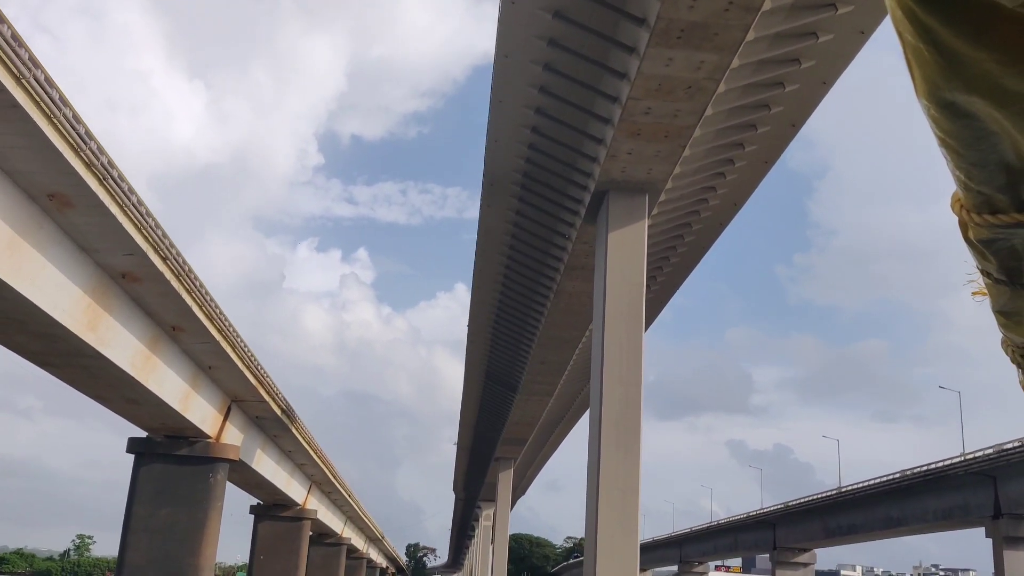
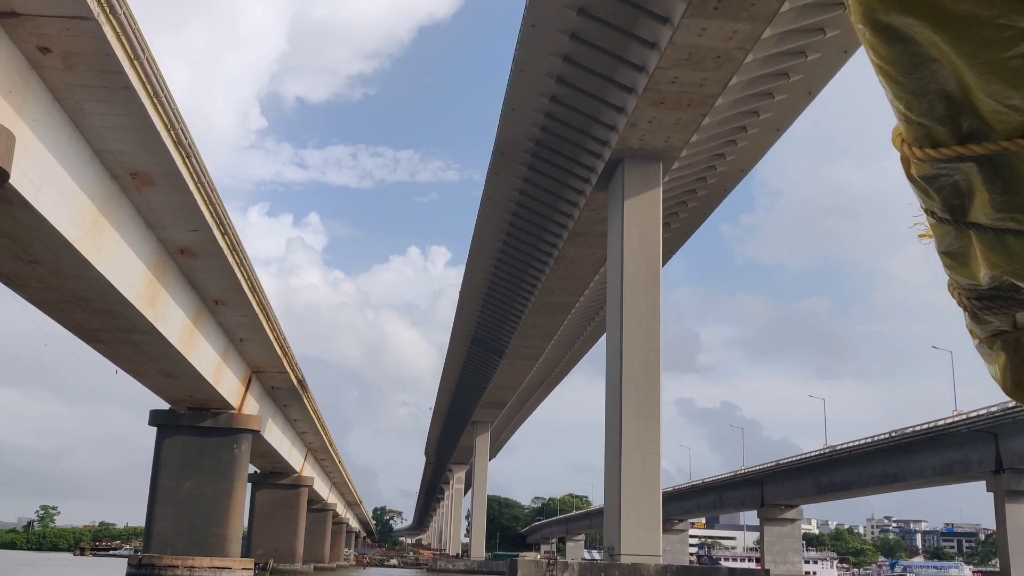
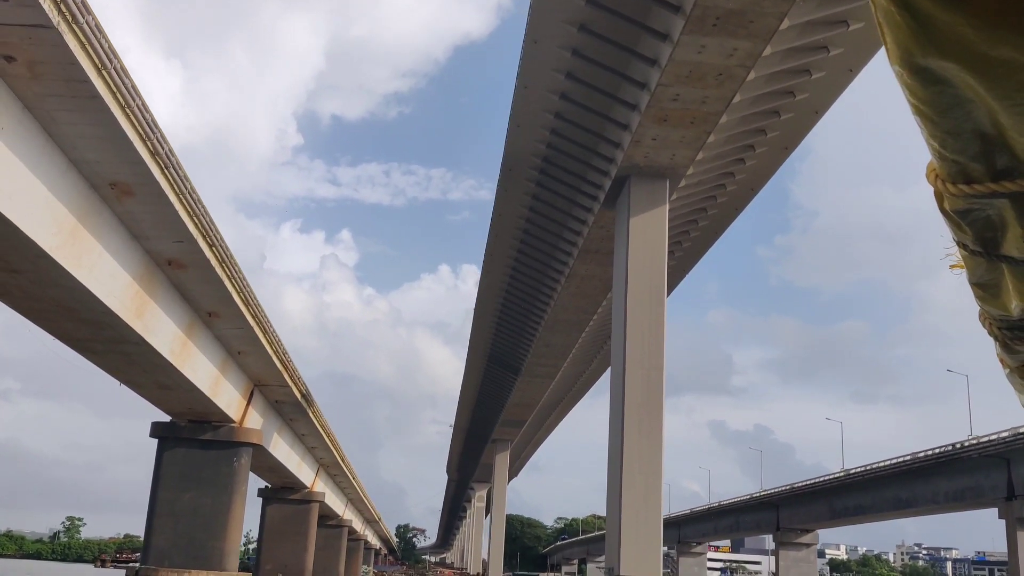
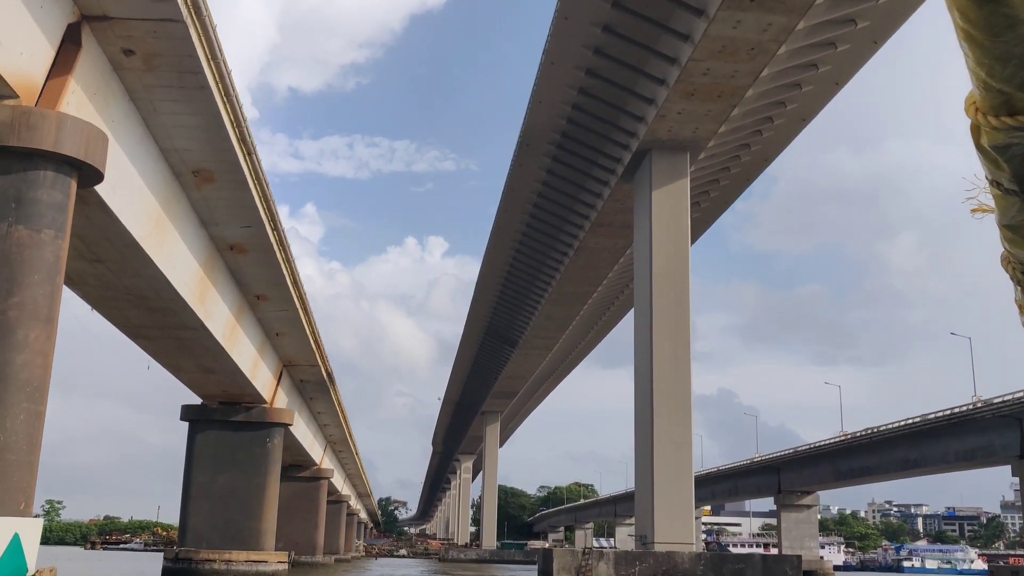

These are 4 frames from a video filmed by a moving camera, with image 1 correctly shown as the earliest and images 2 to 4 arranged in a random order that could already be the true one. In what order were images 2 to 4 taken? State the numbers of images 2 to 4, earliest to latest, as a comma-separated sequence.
3, 2, 4
